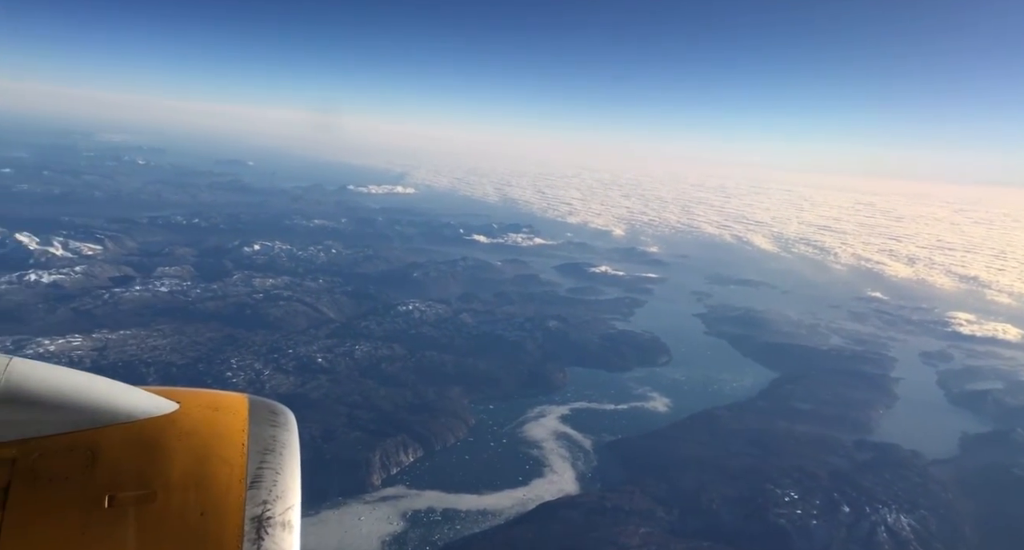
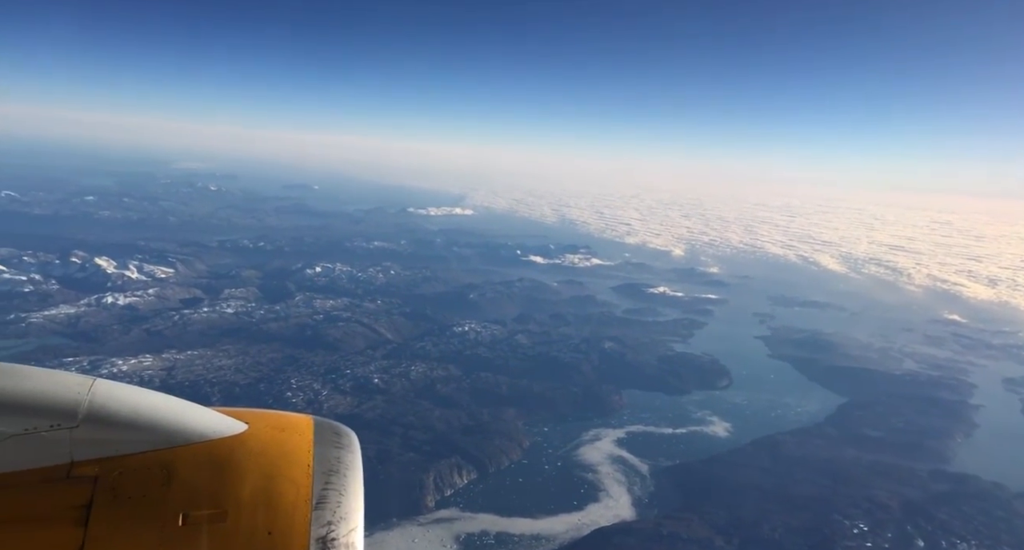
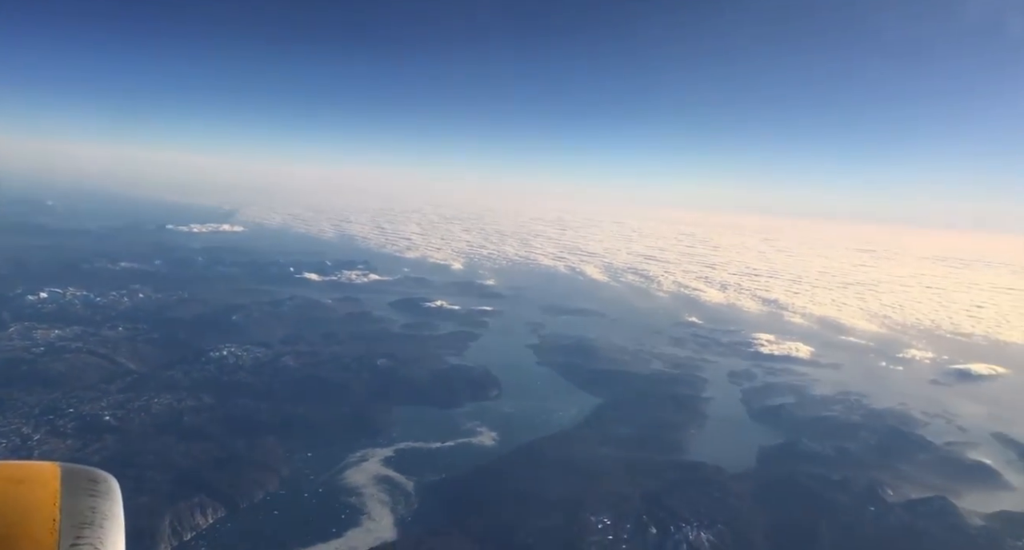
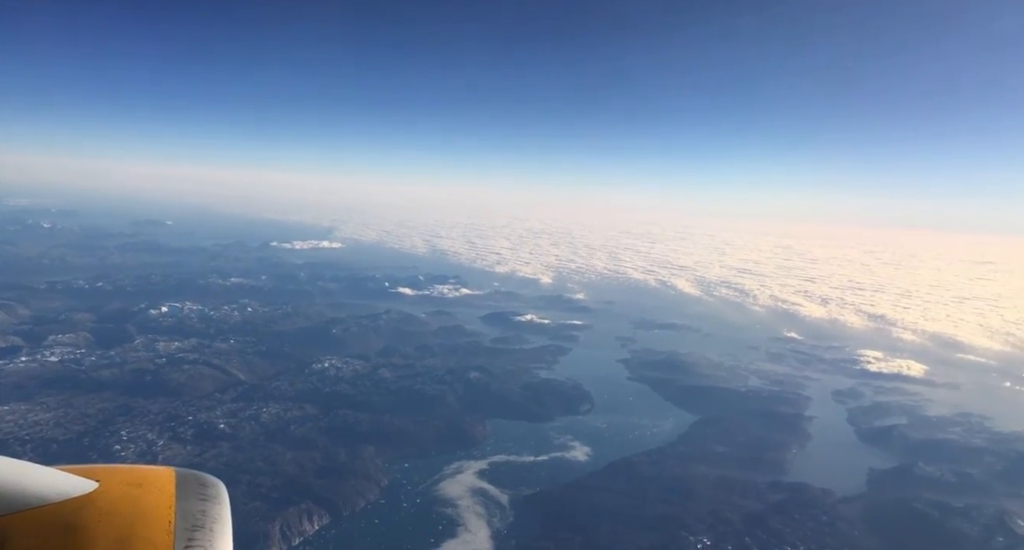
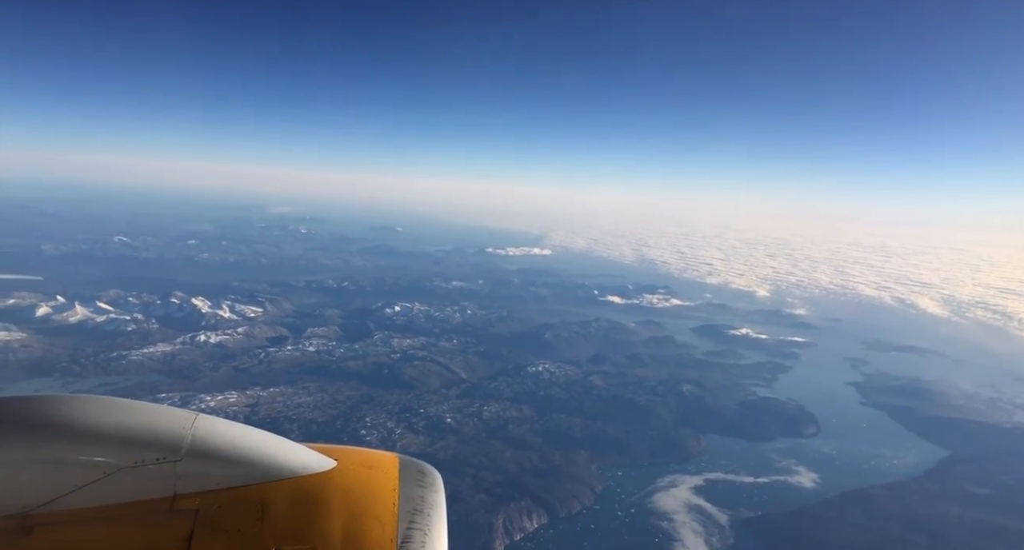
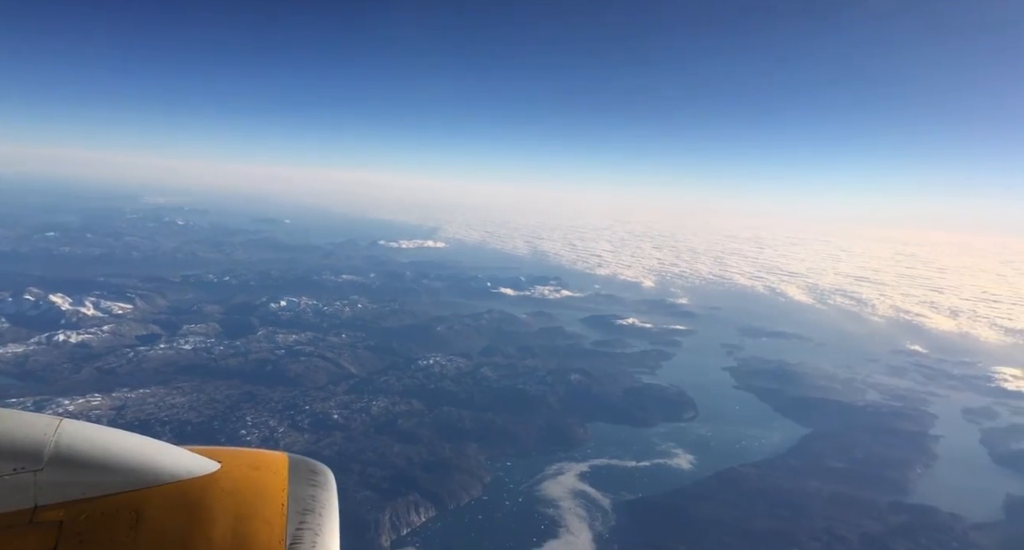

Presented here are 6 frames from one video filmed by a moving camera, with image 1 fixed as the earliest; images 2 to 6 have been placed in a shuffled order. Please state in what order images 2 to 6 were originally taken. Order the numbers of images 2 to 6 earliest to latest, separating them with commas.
2, 5, 6, 4, 3
